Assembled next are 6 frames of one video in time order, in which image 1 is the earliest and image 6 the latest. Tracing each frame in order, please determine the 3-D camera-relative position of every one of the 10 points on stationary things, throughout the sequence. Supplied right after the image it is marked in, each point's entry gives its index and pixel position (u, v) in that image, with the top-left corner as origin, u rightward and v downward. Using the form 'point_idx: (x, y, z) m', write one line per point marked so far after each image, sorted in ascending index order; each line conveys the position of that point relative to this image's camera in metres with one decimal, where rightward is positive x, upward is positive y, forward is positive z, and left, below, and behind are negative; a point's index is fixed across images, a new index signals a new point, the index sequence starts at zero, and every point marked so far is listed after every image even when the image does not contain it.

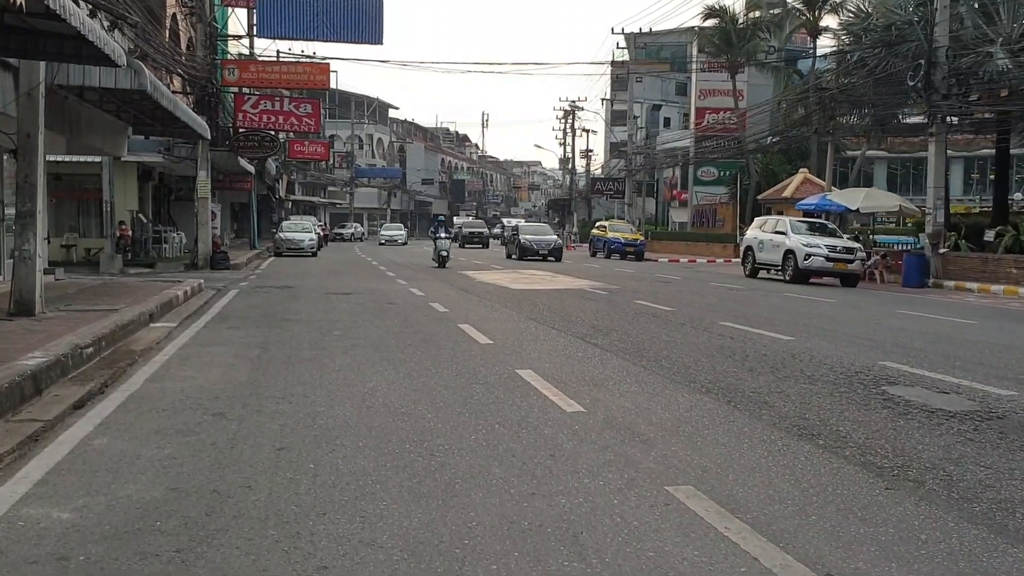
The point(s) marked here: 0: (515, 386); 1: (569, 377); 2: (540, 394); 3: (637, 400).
0: (0.0, -0.8, +8.3) m
1: (+0.5, -0.8, +8.8) m
2: (+0.3, -0.8, +7.9) m
3: (+0.9, -0.8, +7.6) m
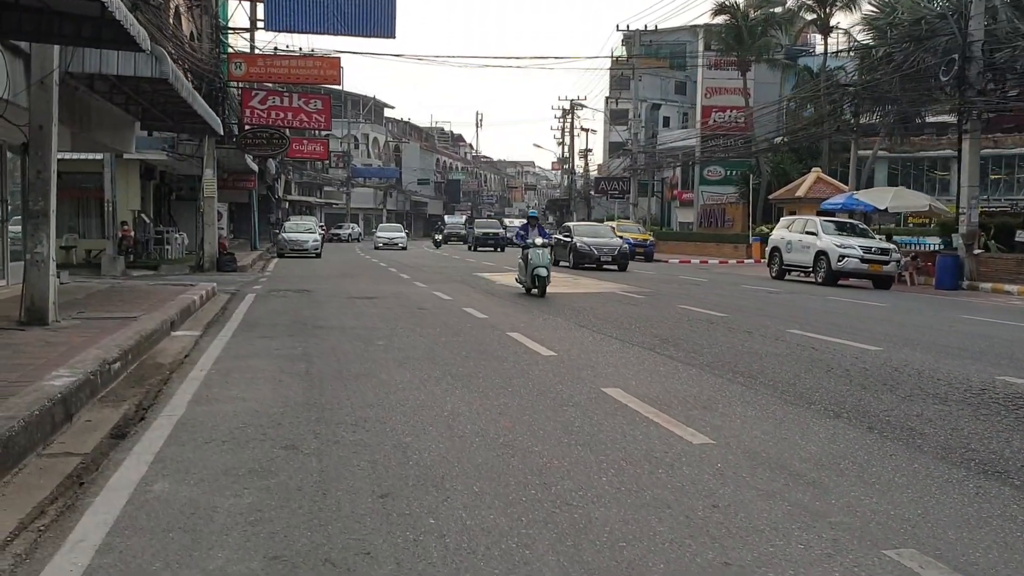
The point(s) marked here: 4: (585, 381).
0: (+0.7, -0.8, +7.3) m
1: (+1.1, -0.8, +7.7) m
2: (+0.9, -0.9, +6.9) m
3: (+1.6, -0.9, +6.6) m
4: (+0.6, -0.8, +8.6) m
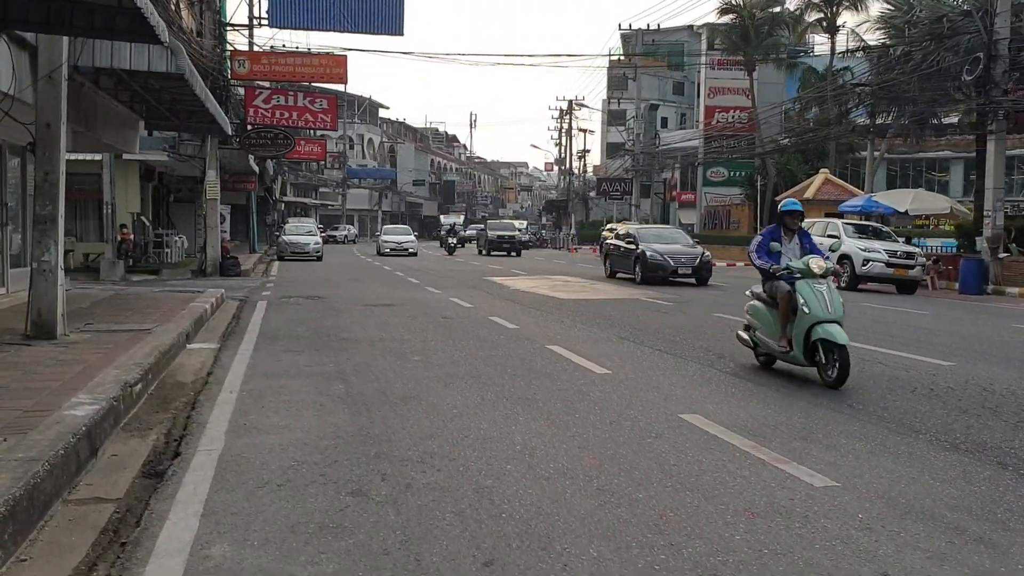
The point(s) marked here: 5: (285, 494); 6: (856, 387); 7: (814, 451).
0: (+1.2, -0.9, +6.5) m
1: (+1.6, -0.9, +7.0) m
2: (+1.4, -1.0, +6.1) m
3: (+2.1, -1.0, +5.8) m
4: (+1.1, -0.9, +7.8) m
5: (-1.1, -1.0, +5.1) m
6: (+2.9, -0.8, +8.8) m
7: (+1.8, -1.0, +6.3) m
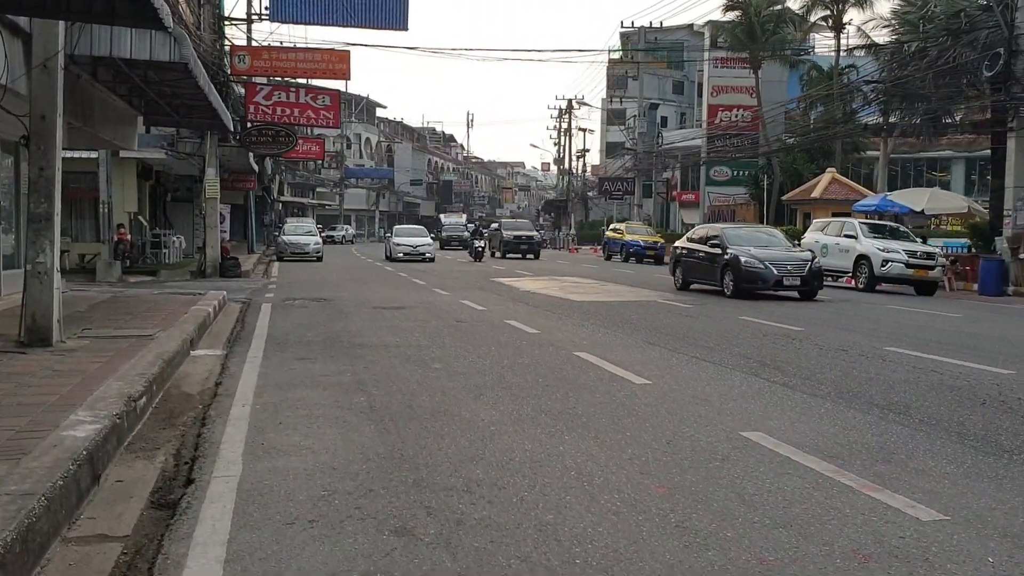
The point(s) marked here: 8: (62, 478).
0: (+1.5, -1.0, +5.8) m
1: (+1.9, -0.9, +6.3) m
2: (+1.7, -1.0, +5.5) m
3: (+2.3, -1.0, +5.1) m
4: (+1.3, -0.9, +7.1) m
5: (-0.8, -1.0, +4.4) m
6: (+3.1, -0.8, +8.2) m
7: (+2.1, -1.0, +5.6) m
8: (-2.1, -0.9, +4.9) m
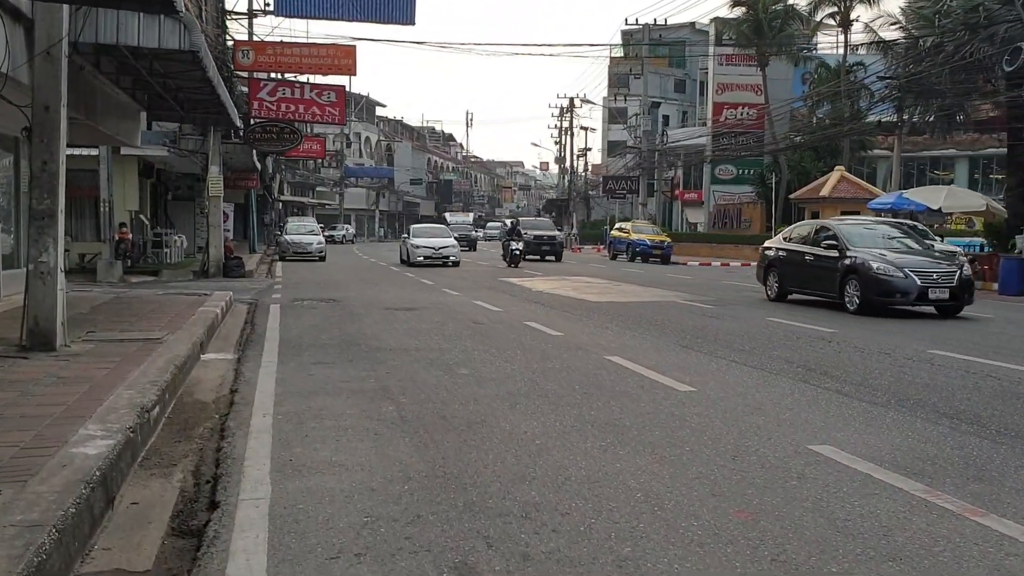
0: (+1.7, -1.0, +5.3) m
1: (+2.2, -1.0, +5.8) m
2: (+2.0, -1.0, +4.9) m
3: (+2.6, -1.0, +4.6) m
4: (+1.6, -0.9, +6.6) m
5: (-0.5, -1.0, +3.9) m
6: (+3.4, -0.9, +7.6) m
7: (+2.4, -1.0, +5.1) m
8: (-1.8, -0.9, +4.3) m
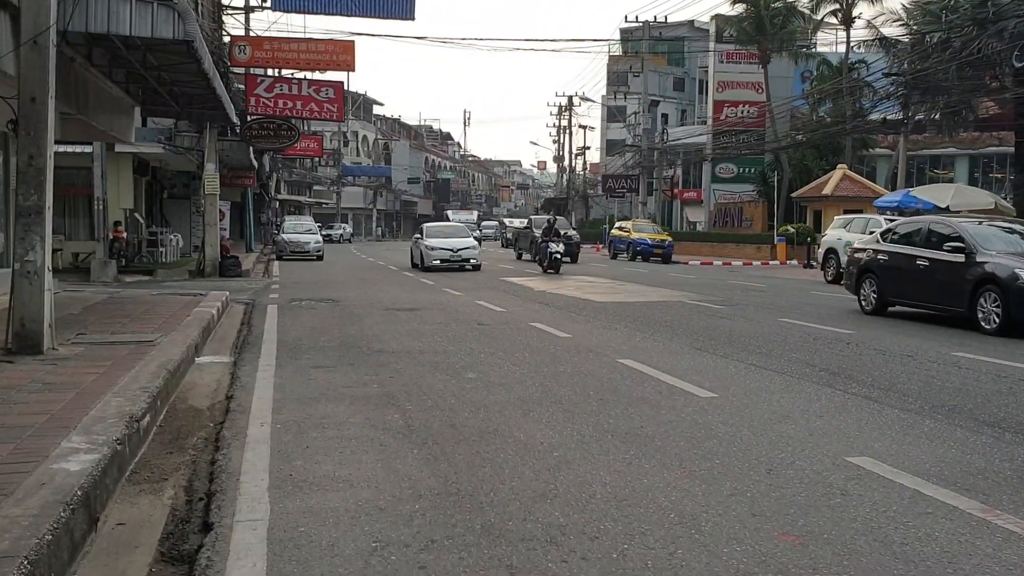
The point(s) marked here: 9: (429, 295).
0: (+1.8, -1.0, +4.8) m
1: (+2.3, -1.0, +5.4) m
2: (+2.1, -1.0, +4.5) m
3: (+2.7, -1.0, +4.2) m
4: (+1.7, -0.9, +6.1) m
5: (-0.4, -1.0, +3.4) m
6: (+3.5, -0.9, +7.2) m
7: (+2.4, -1.0, +4.7) m
8: (-1.7, -0.9, +3.9) m
9: (-1.5, -0.1, +19.1) m
